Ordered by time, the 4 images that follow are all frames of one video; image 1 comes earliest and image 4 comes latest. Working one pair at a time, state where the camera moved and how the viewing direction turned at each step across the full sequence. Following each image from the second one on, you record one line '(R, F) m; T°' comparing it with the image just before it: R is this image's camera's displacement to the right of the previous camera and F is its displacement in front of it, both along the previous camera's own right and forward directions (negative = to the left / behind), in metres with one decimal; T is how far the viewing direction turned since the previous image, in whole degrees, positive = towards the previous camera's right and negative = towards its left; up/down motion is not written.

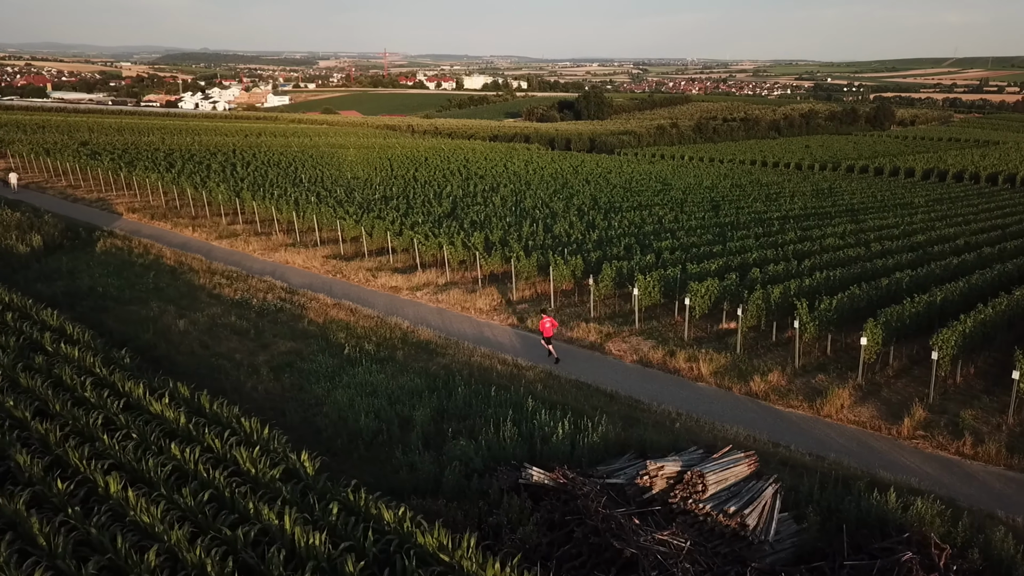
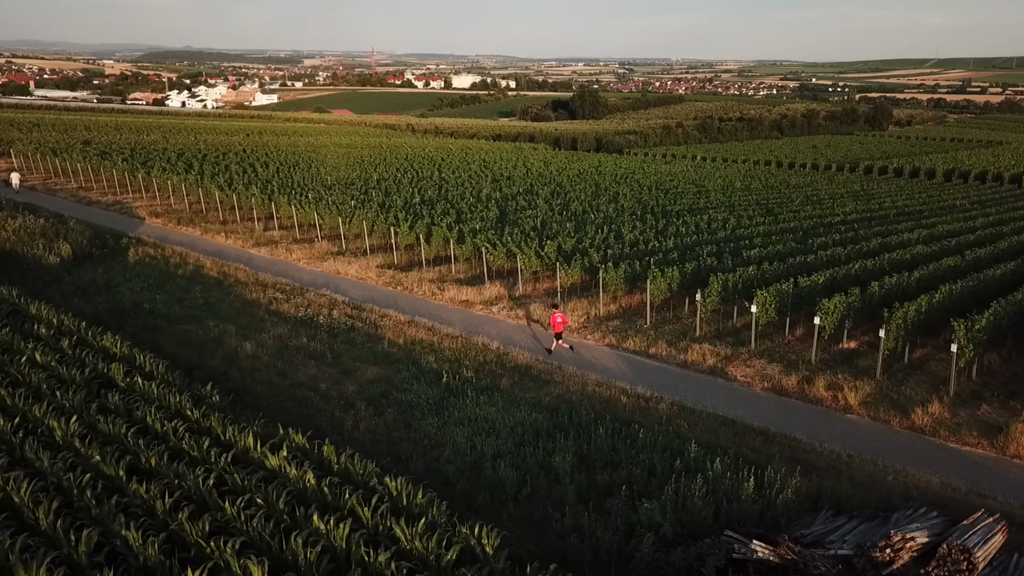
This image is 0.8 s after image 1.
(-2.3, +1.8) m; +1°
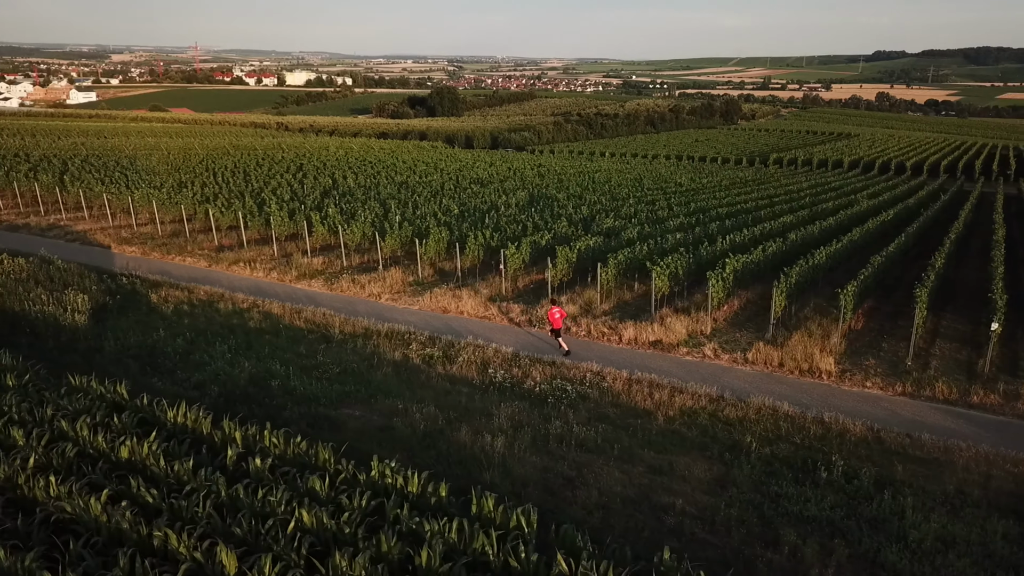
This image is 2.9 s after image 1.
(-6.6, +4.8) m; +11°
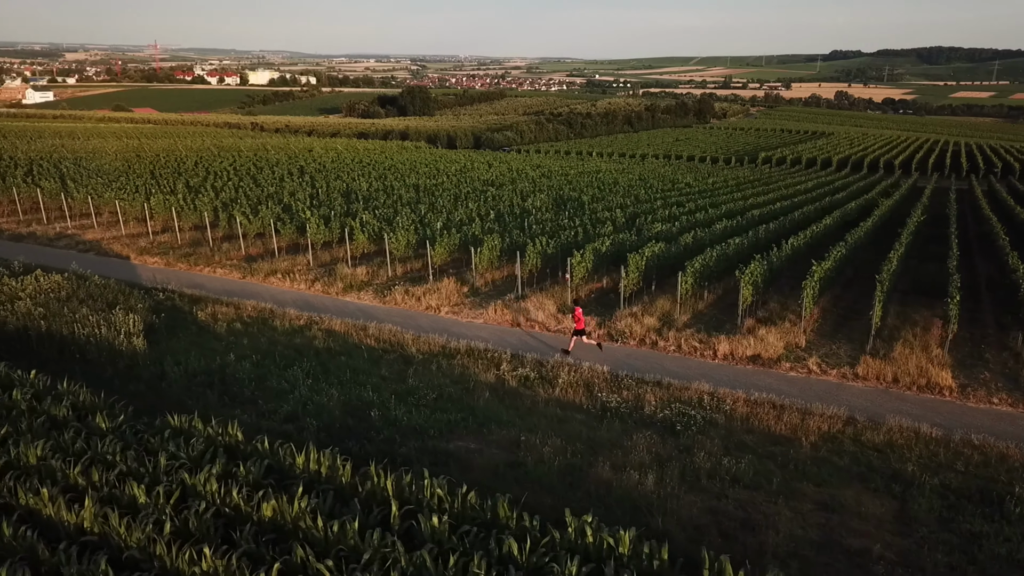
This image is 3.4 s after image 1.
(-2.1, +1.1) m; +2°
